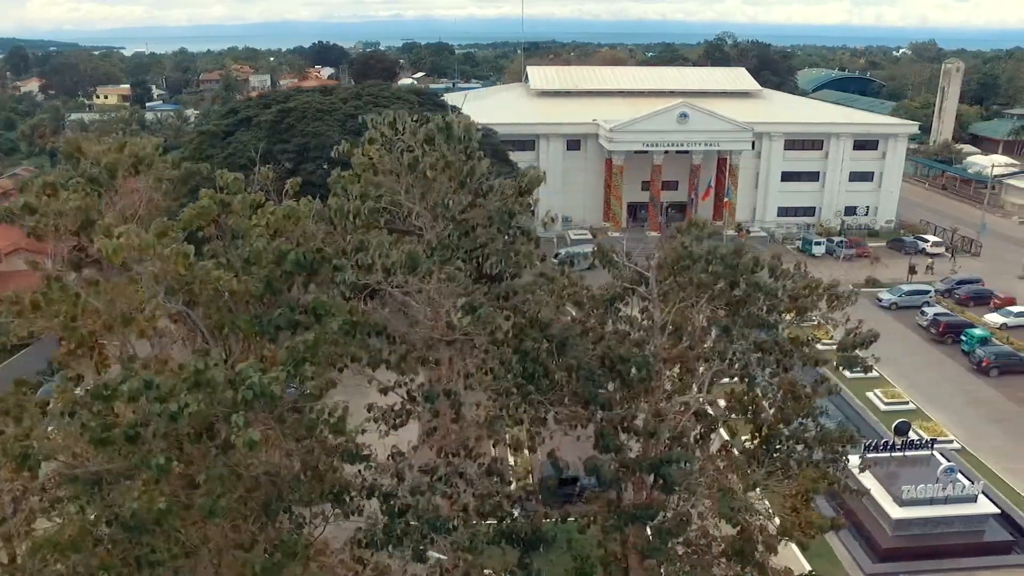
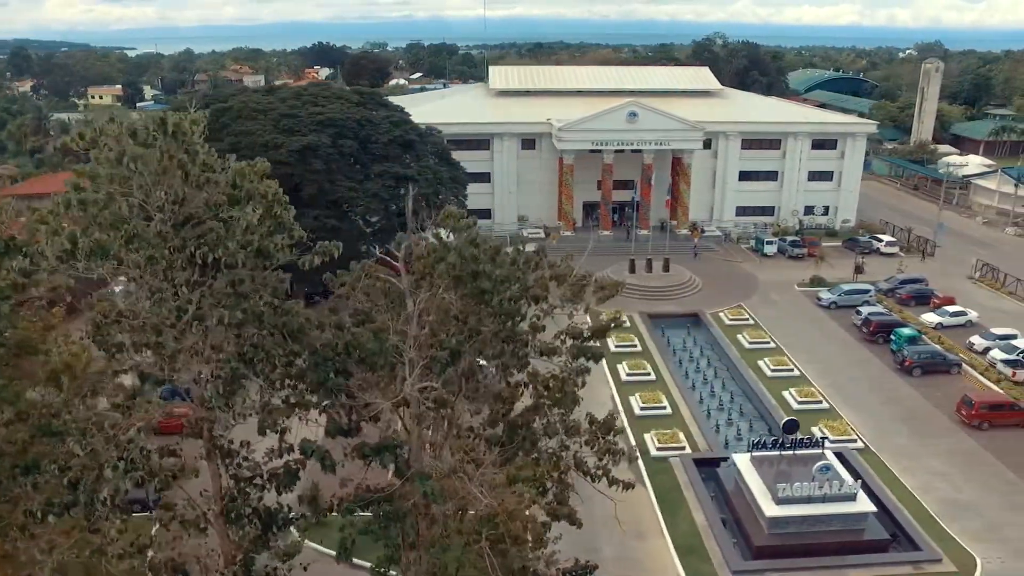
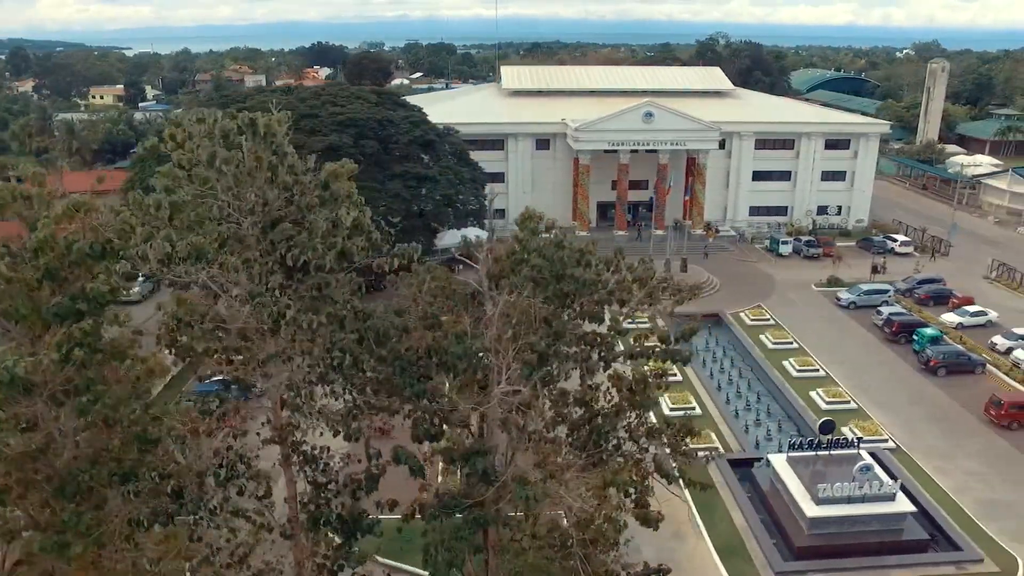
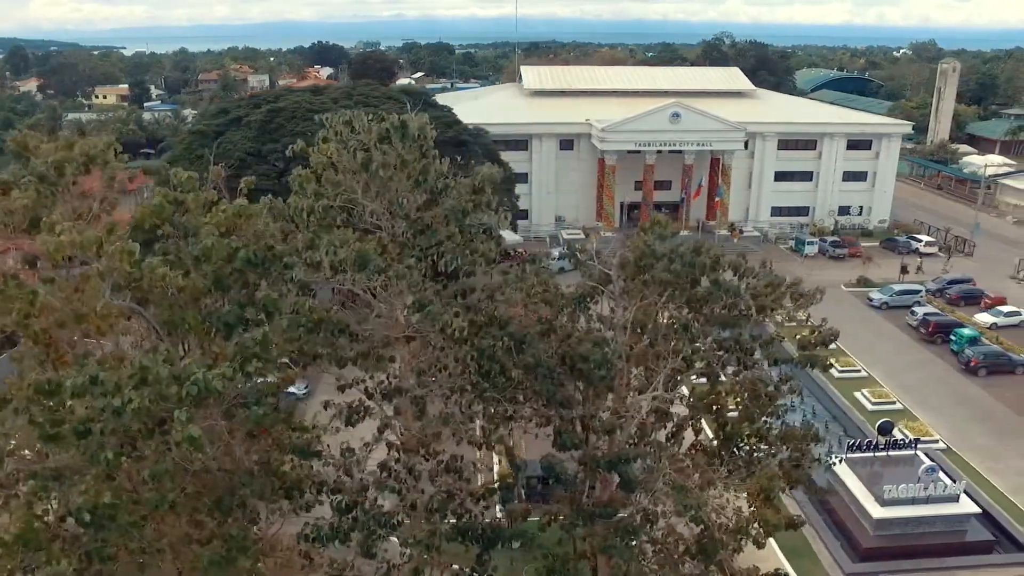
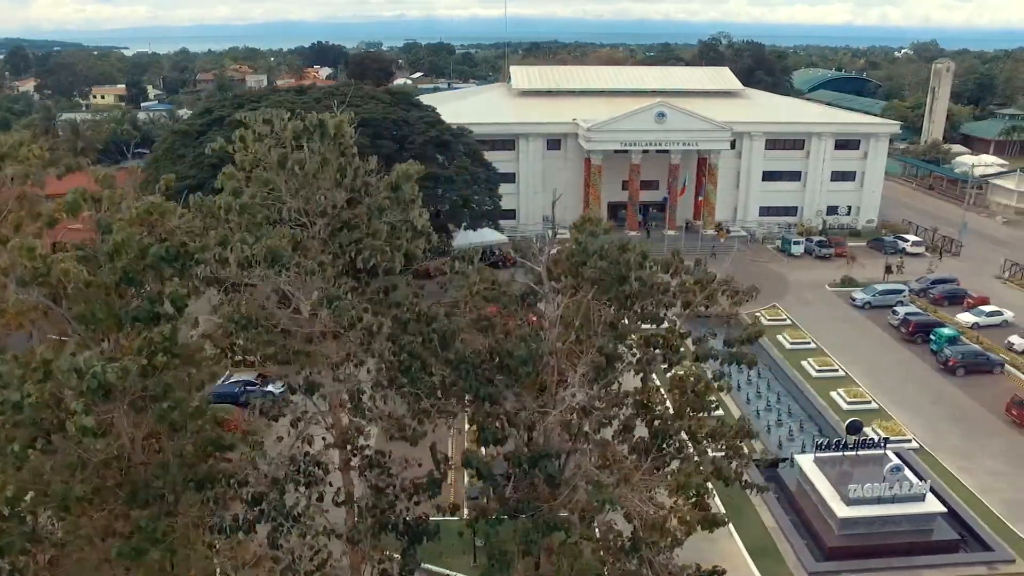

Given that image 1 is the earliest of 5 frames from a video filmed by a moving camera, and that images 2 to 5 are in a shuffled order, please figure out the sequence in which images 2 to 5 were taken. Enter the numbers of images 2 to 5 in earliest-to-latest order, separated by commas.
4, 5, 3, 2
